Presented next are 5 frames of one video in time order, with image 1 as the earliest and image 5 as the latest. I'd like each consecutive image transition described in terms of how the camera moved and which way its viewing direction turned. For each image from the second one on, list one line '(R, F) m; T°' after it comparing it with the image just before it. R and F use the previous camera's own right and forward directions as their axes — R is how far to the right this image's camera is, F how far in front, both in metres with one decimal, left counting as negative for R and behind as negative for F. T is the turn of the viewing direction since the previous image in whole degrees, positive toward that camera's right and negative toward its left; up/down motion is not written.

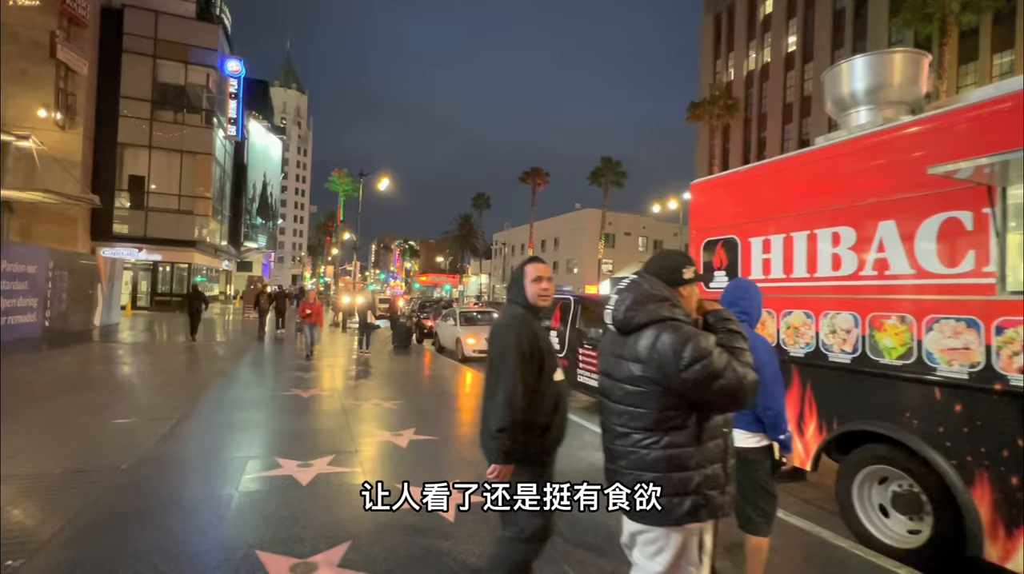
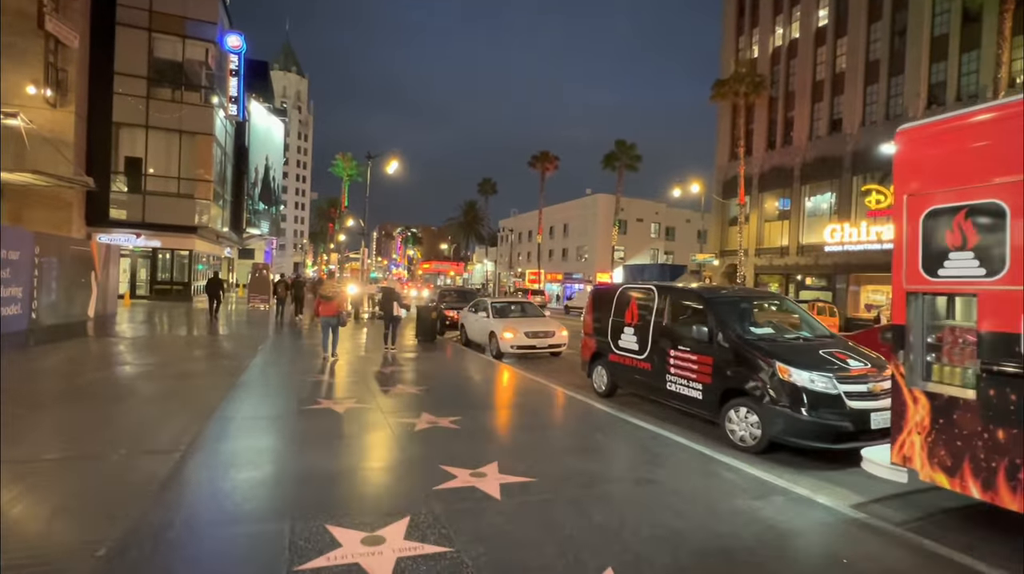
(-0.9, +1.7) m; 0°
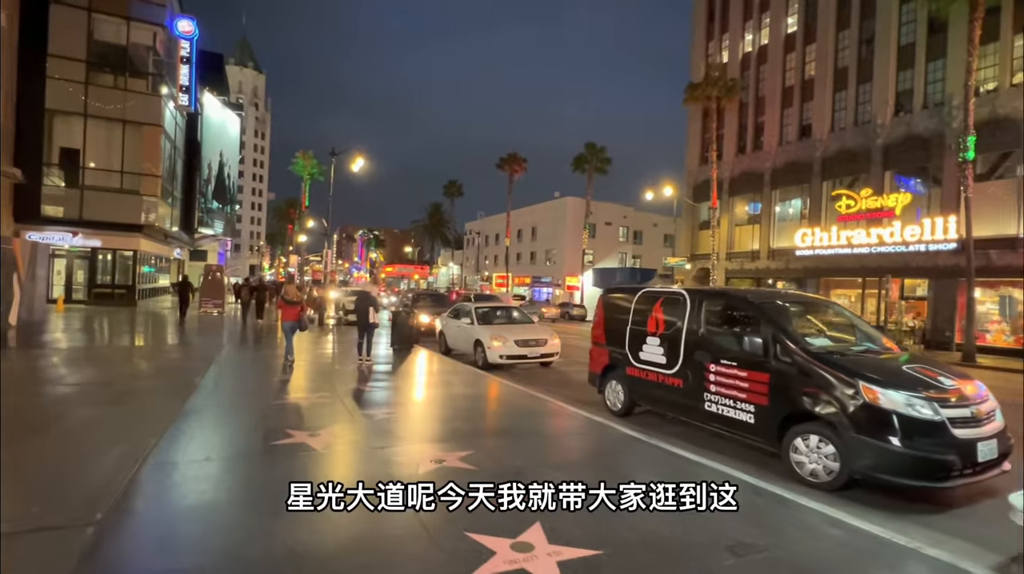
(-0.5, +1.3) m; +4°
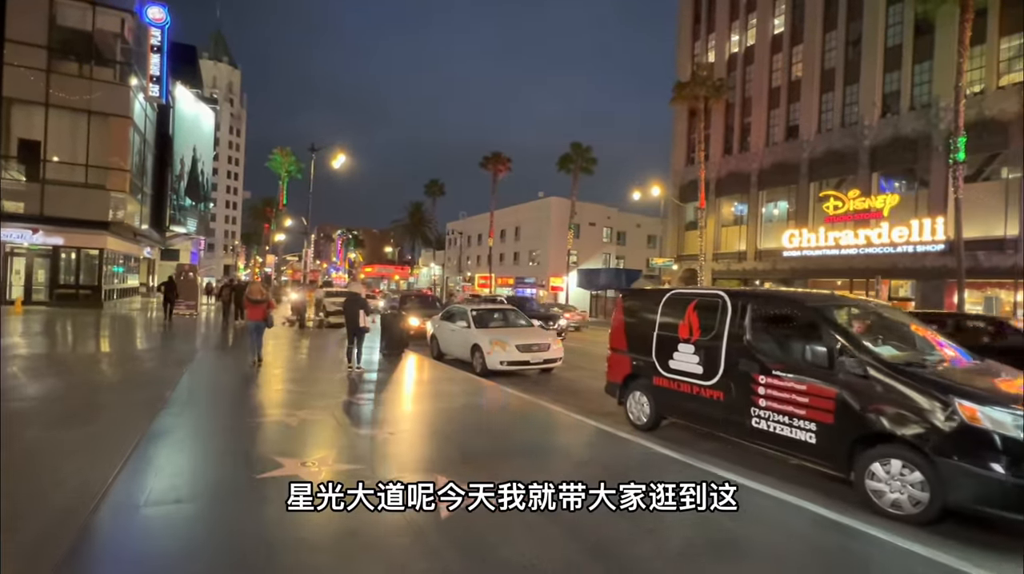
(-0.4, +0.9) m; +2°
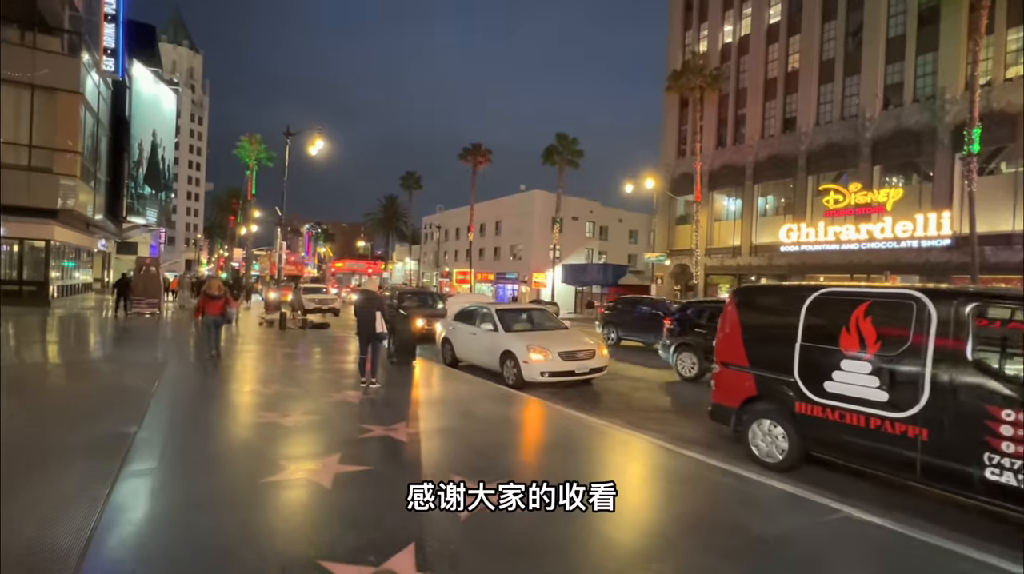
(-1.1, +1.9) m; +3°
